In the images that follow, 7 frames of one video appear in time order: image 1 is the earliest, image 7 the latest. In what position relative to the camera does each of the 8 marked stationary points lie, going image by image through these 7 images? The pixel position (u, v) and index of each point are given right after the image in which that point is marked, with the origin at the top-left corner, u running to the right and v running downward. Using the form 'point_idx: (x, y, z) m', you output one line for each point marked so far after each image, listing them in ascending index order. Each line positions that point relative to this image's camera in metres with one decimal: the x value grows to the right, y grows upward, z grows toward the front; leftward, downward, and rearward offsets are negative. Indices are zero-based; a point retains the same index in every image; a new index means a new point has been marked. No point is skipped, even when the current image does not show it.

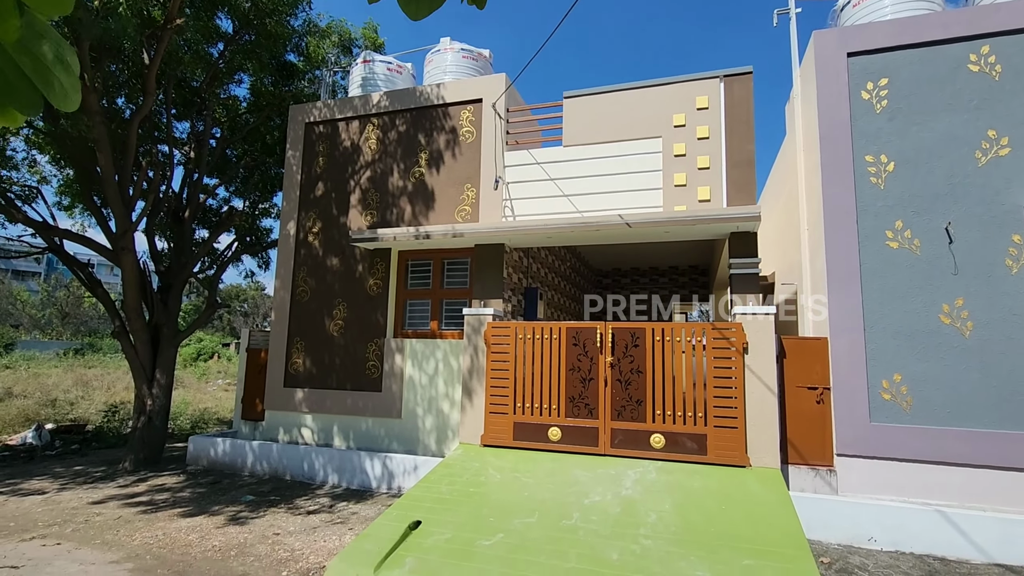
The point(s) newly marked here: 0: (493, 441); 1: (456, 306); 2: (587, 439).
0: (-0.2, -1.9, +6.6) m
1: (-0.8, -0.3, +7.7) m
2: (+0.9, -1.8, +6.2) m
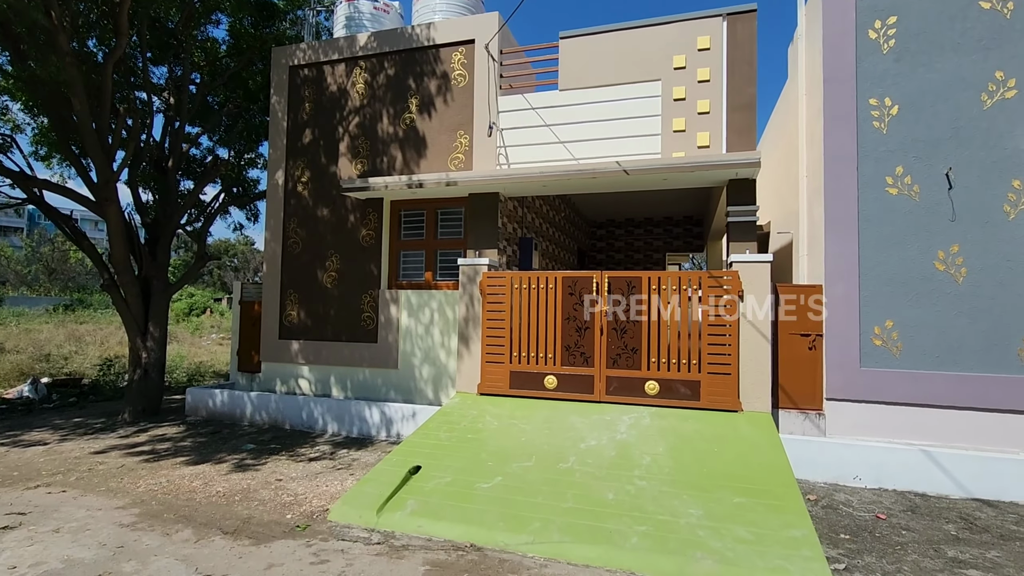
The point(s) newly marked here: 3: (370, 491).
0: (-0.3, -1.3, +6.7) m
1: (-0.9, +0.4, +7.6) m
2: (+0.8, -1.2, +6.3) m
3: (-1.2, -1.8, +4.6) m
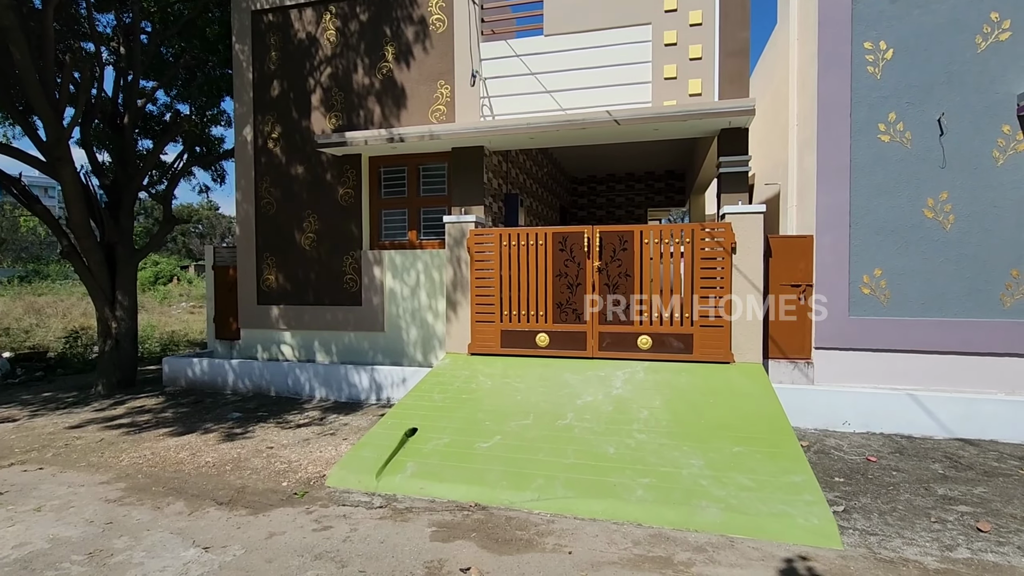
0: (-0.4, -0.8, +6.6) m
1: (-1.1, +1.0, +7.4) m
2: (+0.7, -0.7, +6.2) m
3: (-1.2, -1.4, +4.5) m
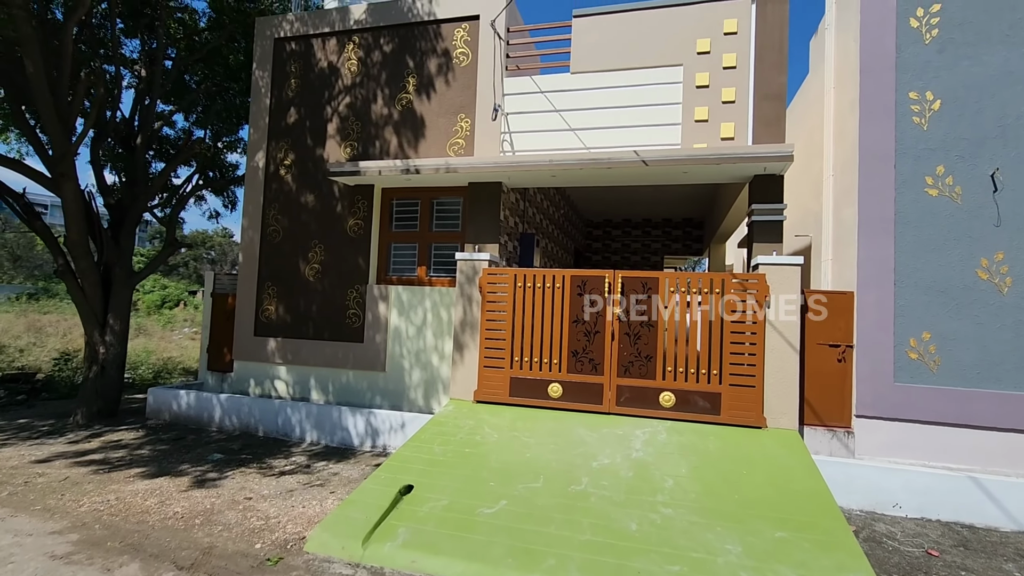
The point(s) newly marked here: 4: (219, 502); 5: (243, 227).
0: (-0.3, -1.3, +6.1) m
1: (-0.9, +0.5, +7.0) m
2: (+0.9, -1.2, +5.7) m
3: (-1.2, -1.7, +4.0) m
4: (-2.5, -1.8, +4.5) m
5: (-3.9, +0.9, +7.7) m
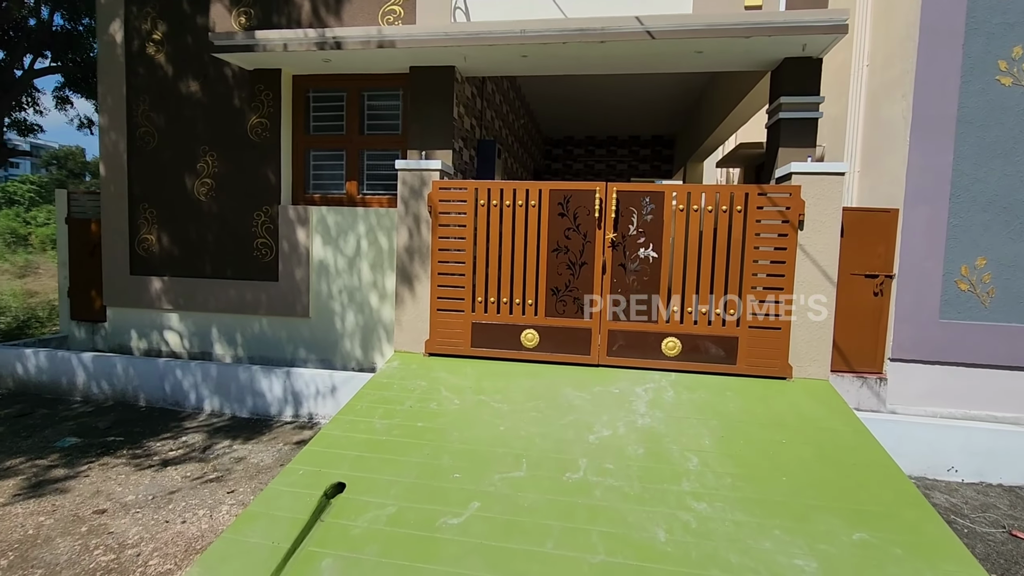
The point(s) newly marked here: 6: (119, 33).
0: (-0.6, -0.5, +4.8) m
1: (-1.3, +1.3, +5.4) m
2: (+0.5, -0.5, +4.5) m
3: (-1.3, -1.3, +2.7) m
4: (-2.7, -1.3, +3.0) m
5: (-4.4, +1.7, +5.7) m
6: (-4.2, +2.7, +5.6) m
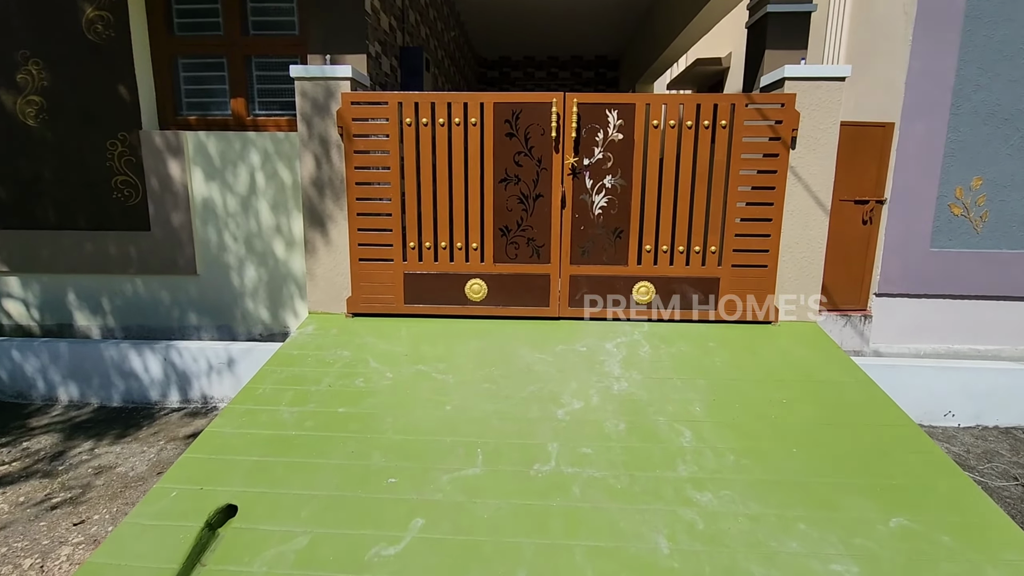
0: (-1.0, -0.1, +3.9) m
1: (-1.9, +1.7, +4.2) m
2: (+0.1, 0.0, +3.8) m
3: (-1.4, -1.1, +1.8) m
4: (-2.8, -1.2, +2.0) m
5: (-5.0, +2.1, +4.1) m
6: (-4.8, +3.0, +3.9) m
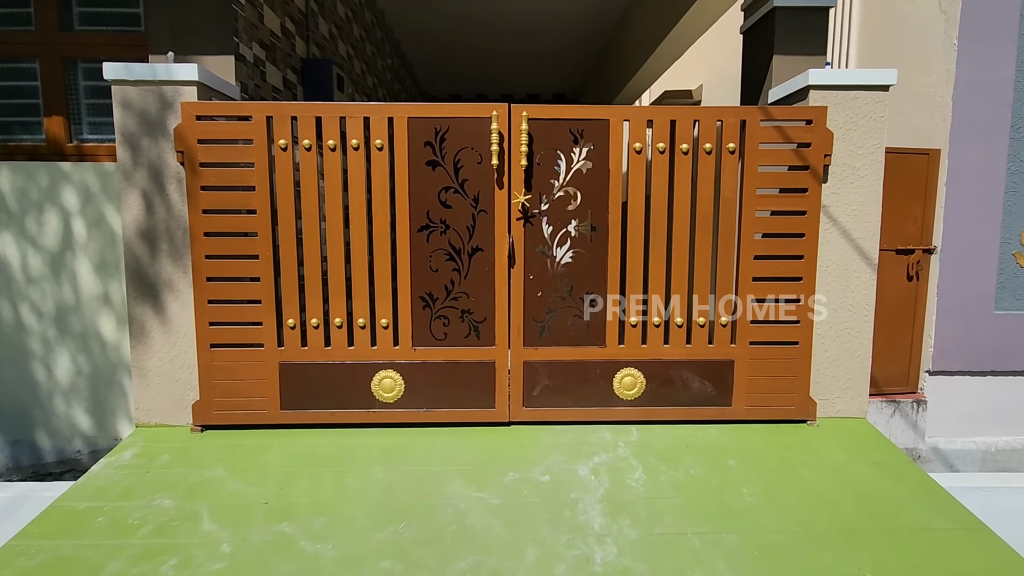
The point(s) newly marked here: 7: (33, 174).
0: (-1.4, -0.6, +2.6) m
1: (-2.3, +1.2, +3.0) m
2: (-0.2, -0.5, +2.6) m
3: (-1.6, -1.5, +0.4) m
4: (-3.0, -1.6, +0.6) m
5: (-5.4, +1.5, +2.7) m
6: (-5.2, +2.4, +2.6) m
7: (-2.6, +0.6, +2.8) m
